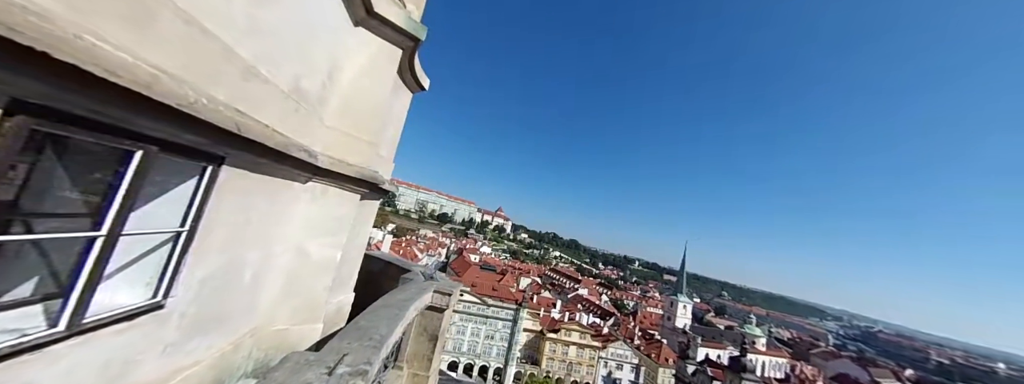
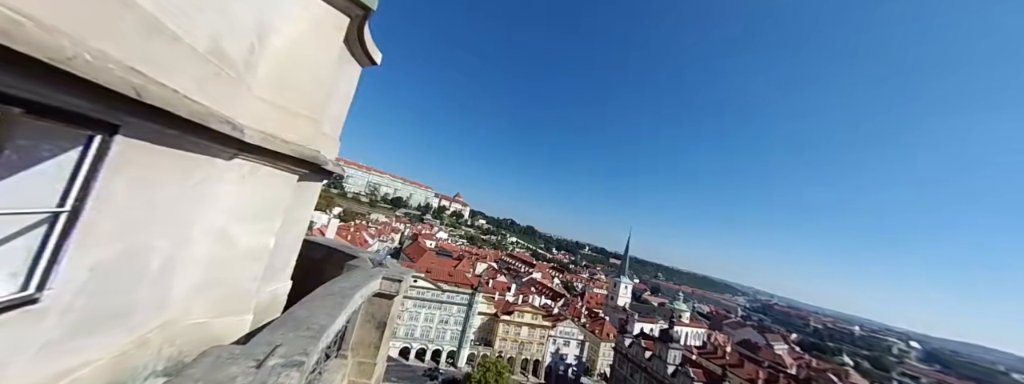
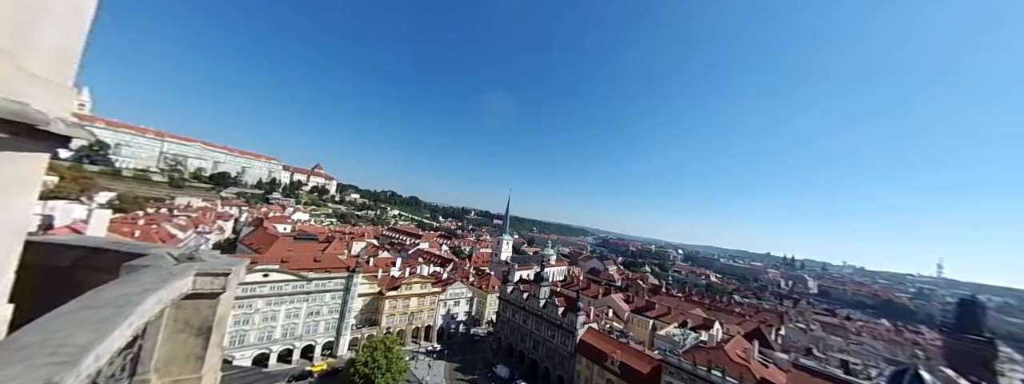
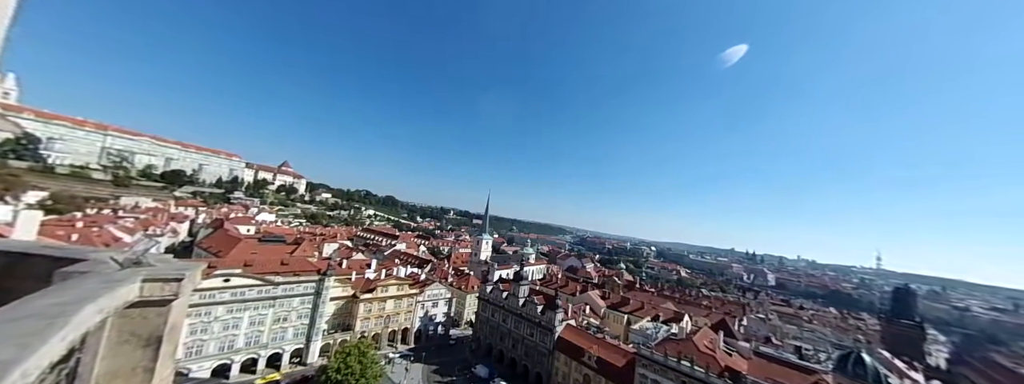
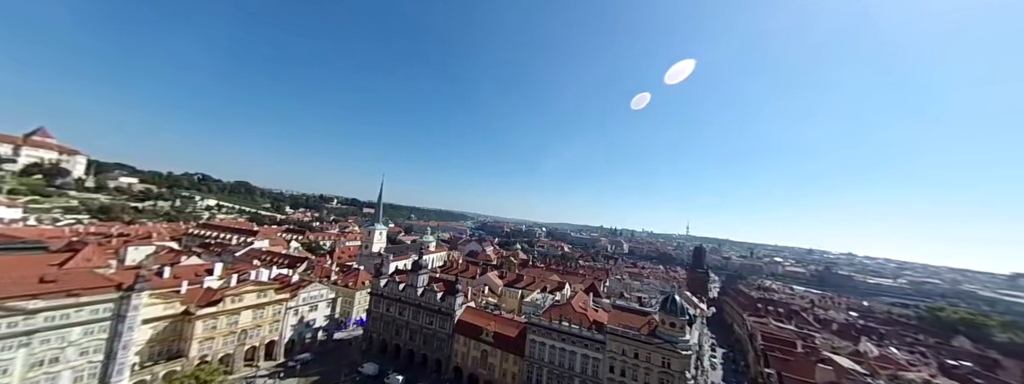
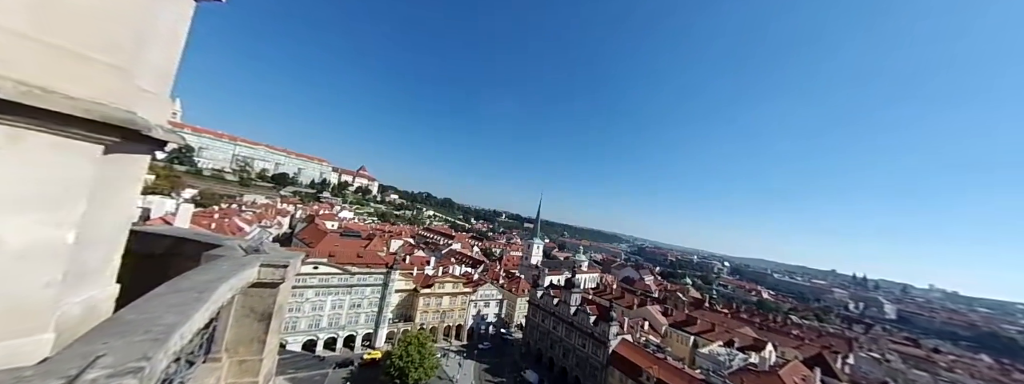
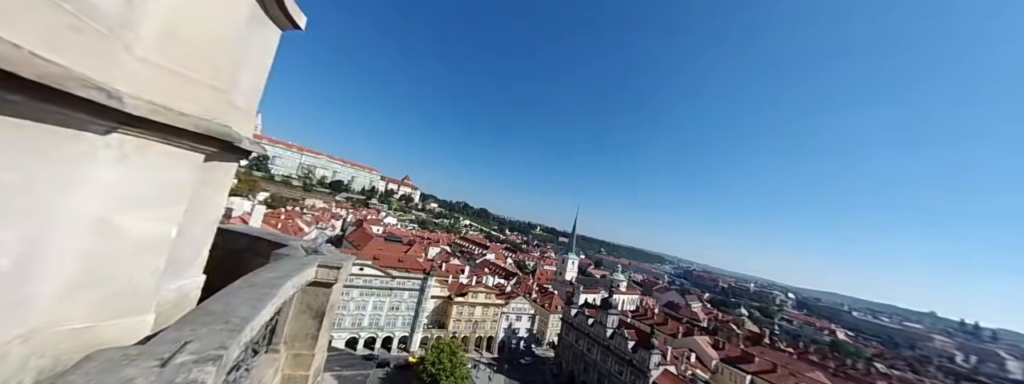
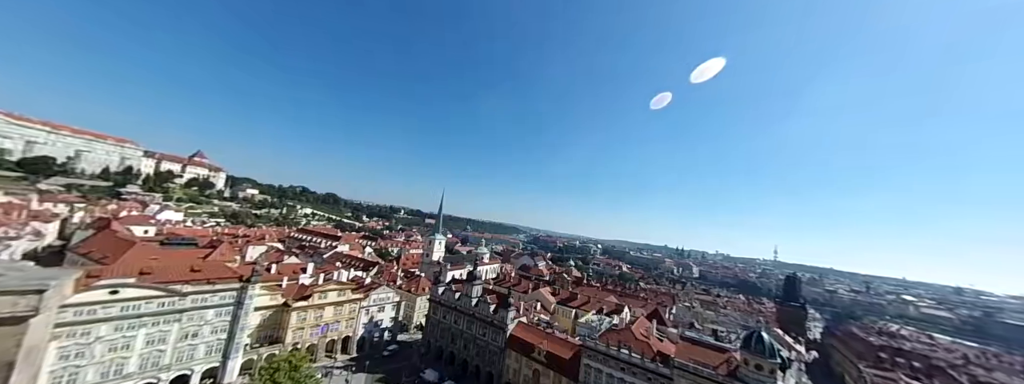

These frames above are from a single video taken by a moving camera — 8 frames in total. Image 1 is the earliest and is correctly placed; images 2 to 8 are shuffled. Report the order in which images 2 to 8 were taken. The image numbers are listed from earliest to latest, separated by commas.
2, 7, 6, 3, 4, 8, 5
